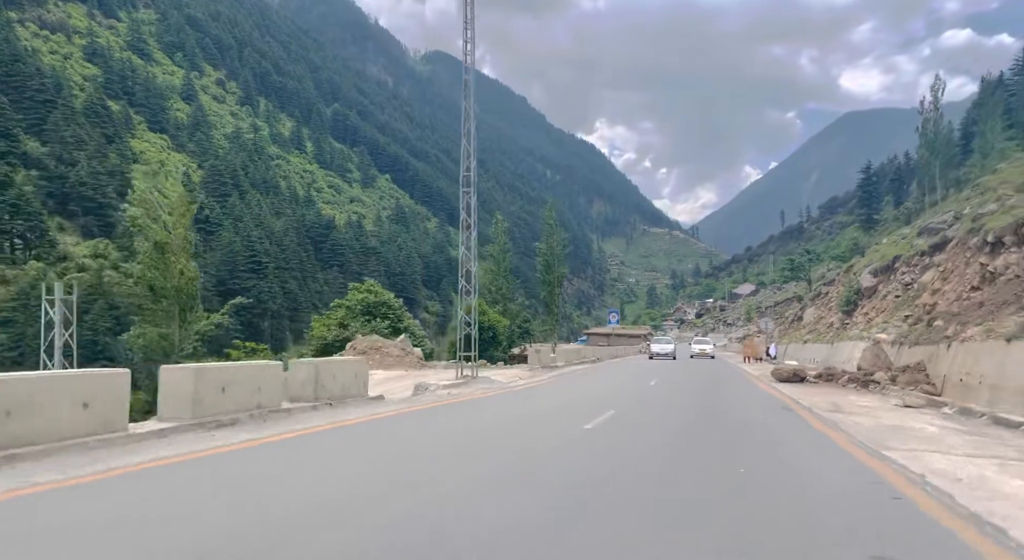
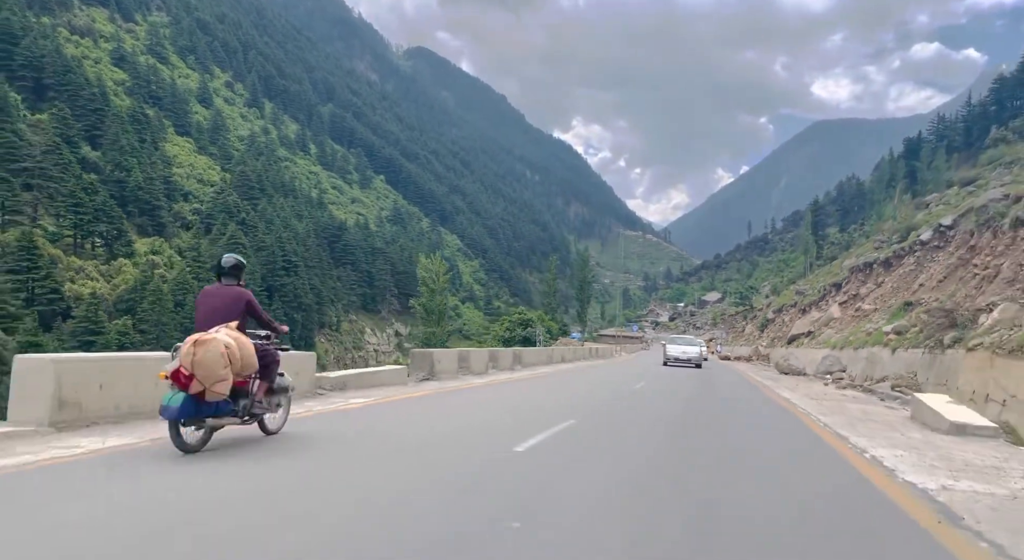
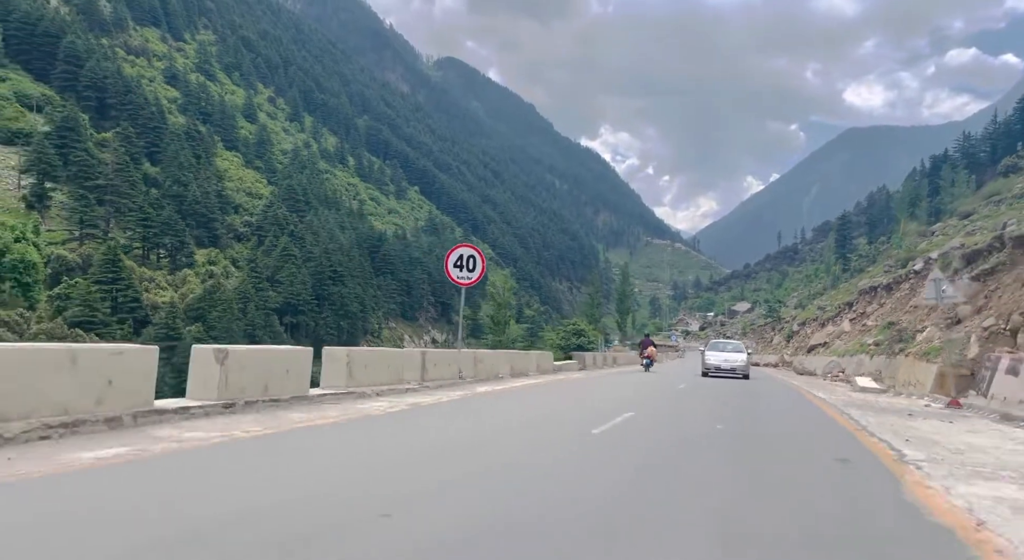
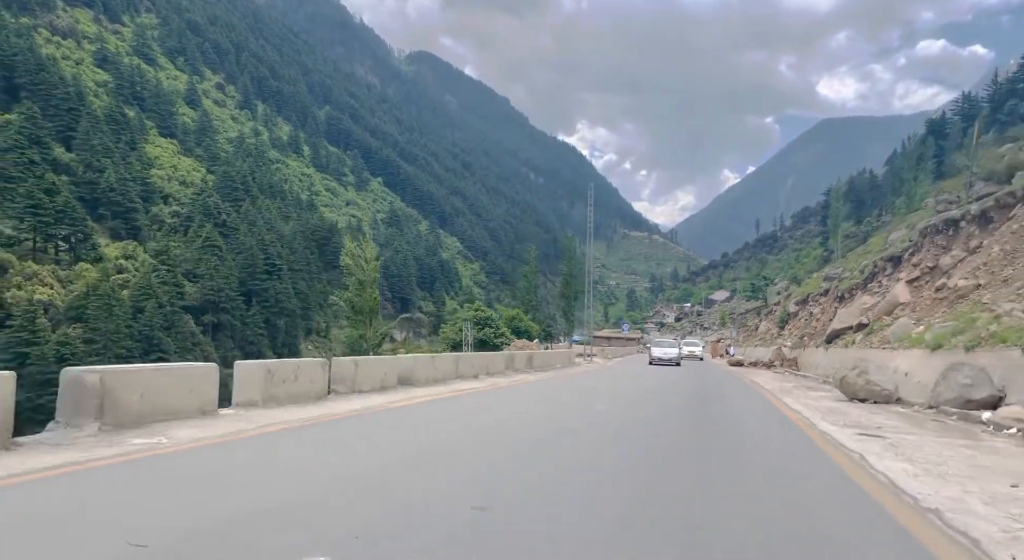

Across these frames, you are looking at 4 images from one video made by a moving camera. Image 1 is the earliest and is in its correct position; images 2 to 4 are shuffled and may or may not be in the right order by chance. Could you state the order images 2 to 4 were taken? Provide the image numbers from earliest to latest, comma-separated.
4, 2, 3
